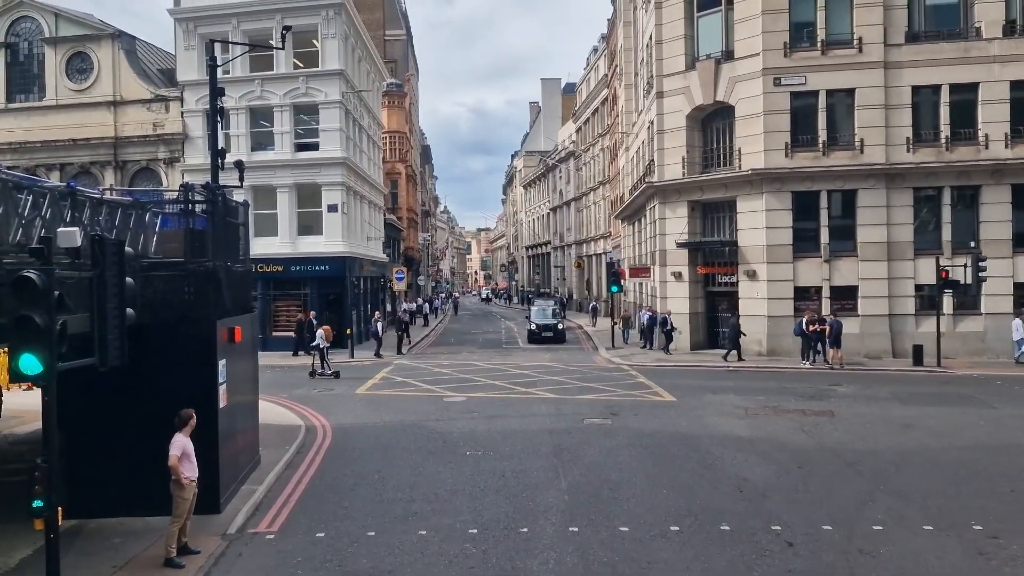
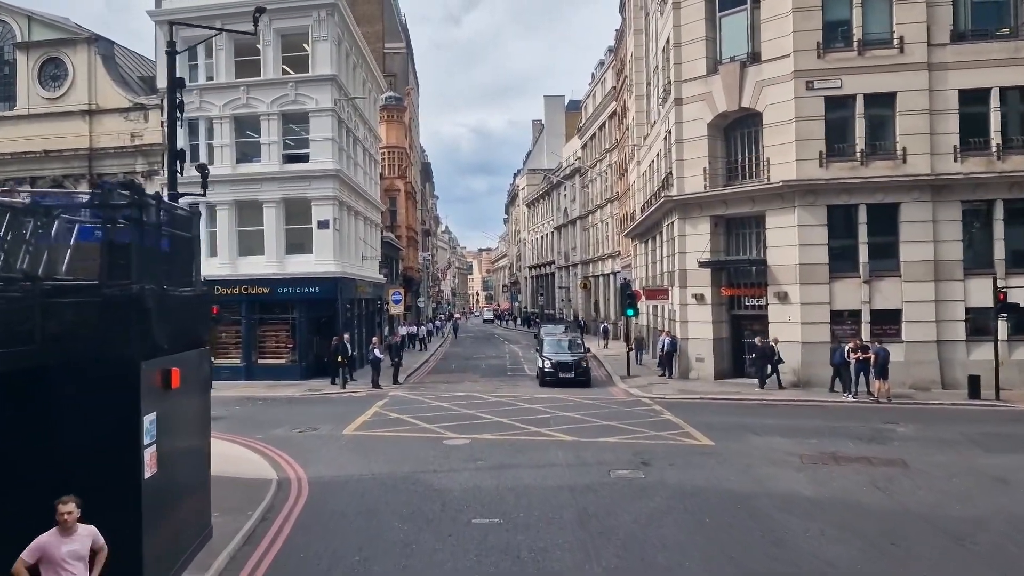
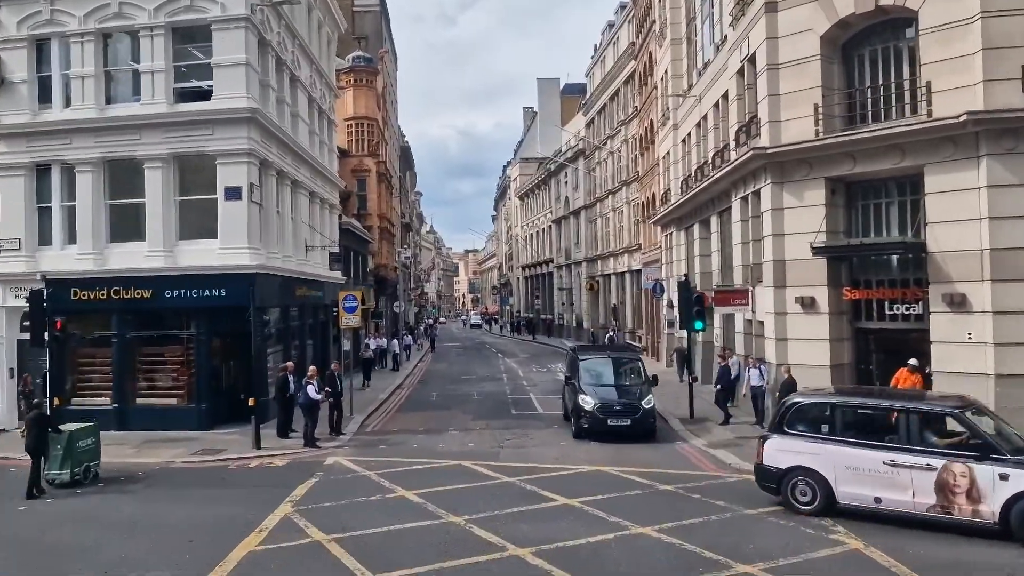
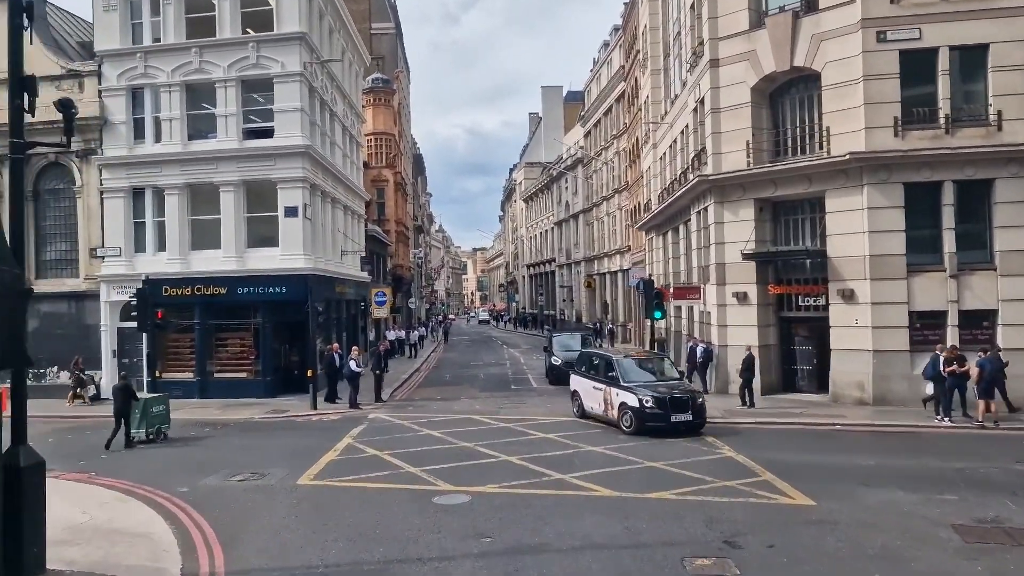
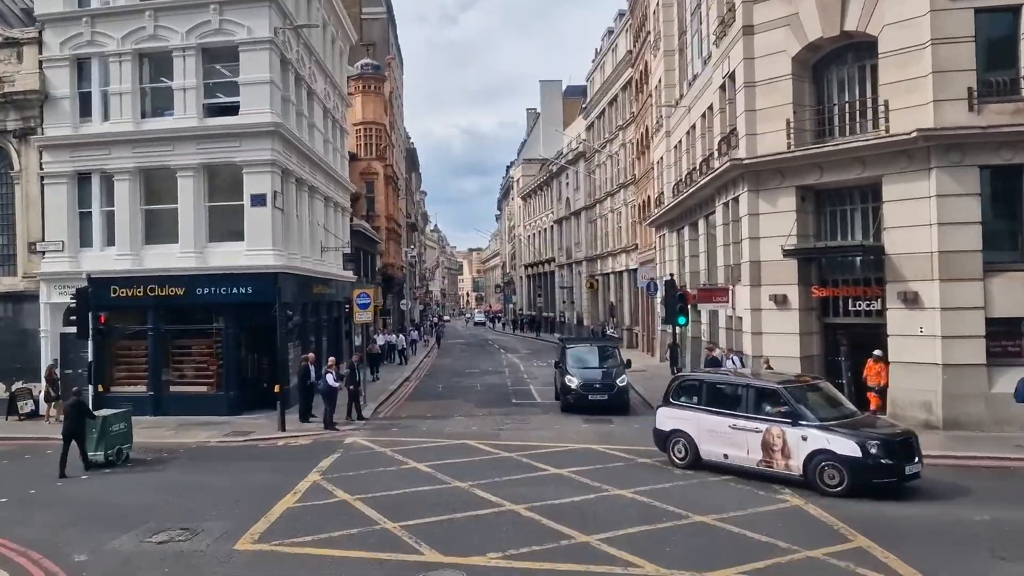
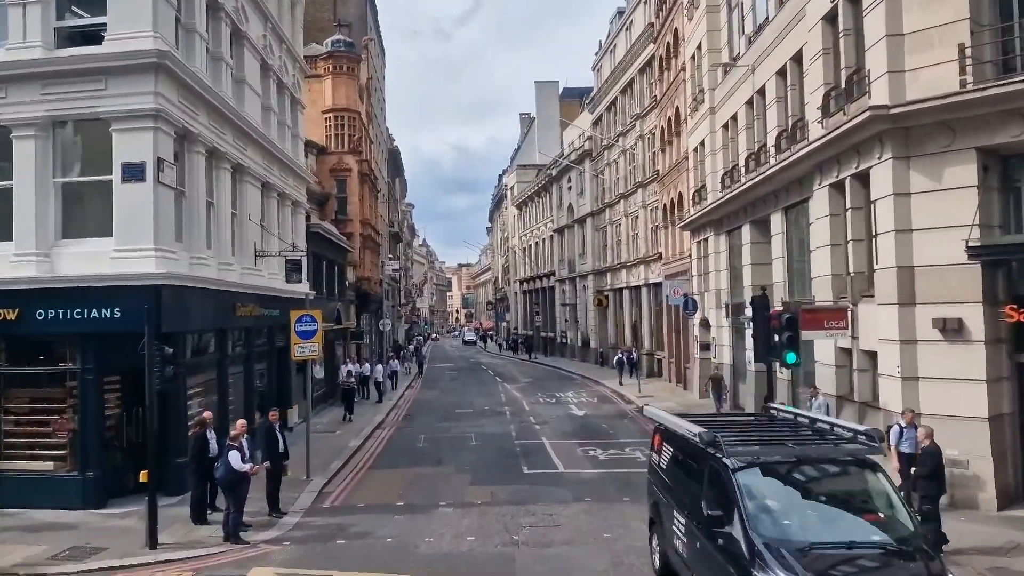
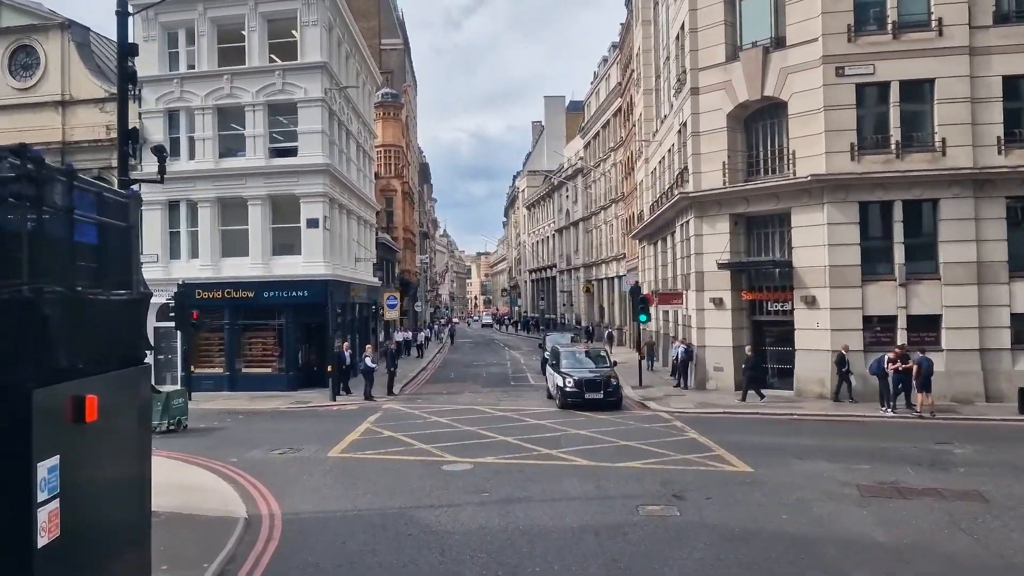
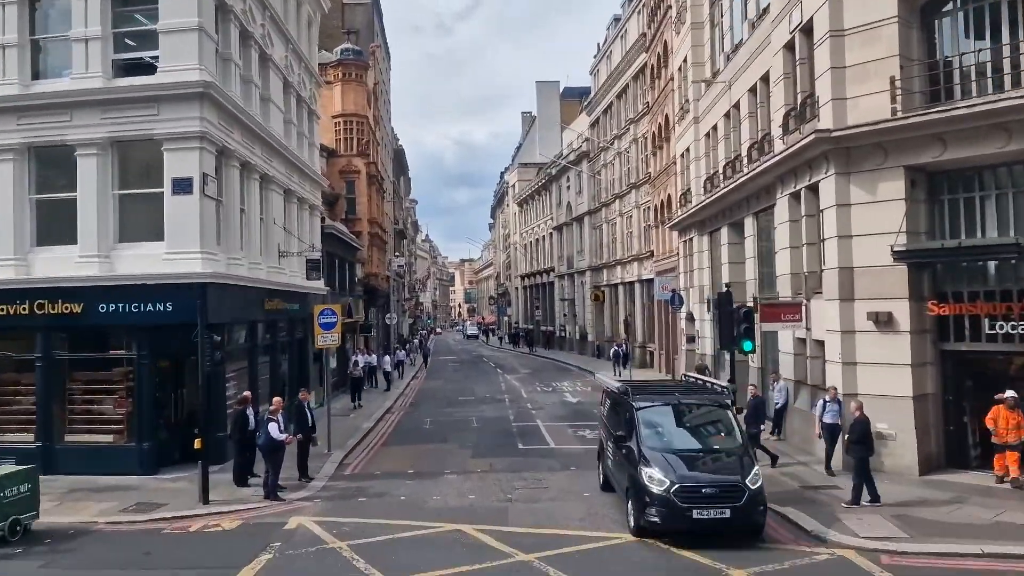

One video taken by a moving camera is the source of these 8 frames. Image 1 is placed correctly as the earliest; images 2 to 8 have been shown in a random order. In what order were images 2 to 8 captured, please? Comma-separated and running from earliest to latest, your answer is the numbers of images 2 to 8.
2, 7, 4, 5, 3, 8, 6
